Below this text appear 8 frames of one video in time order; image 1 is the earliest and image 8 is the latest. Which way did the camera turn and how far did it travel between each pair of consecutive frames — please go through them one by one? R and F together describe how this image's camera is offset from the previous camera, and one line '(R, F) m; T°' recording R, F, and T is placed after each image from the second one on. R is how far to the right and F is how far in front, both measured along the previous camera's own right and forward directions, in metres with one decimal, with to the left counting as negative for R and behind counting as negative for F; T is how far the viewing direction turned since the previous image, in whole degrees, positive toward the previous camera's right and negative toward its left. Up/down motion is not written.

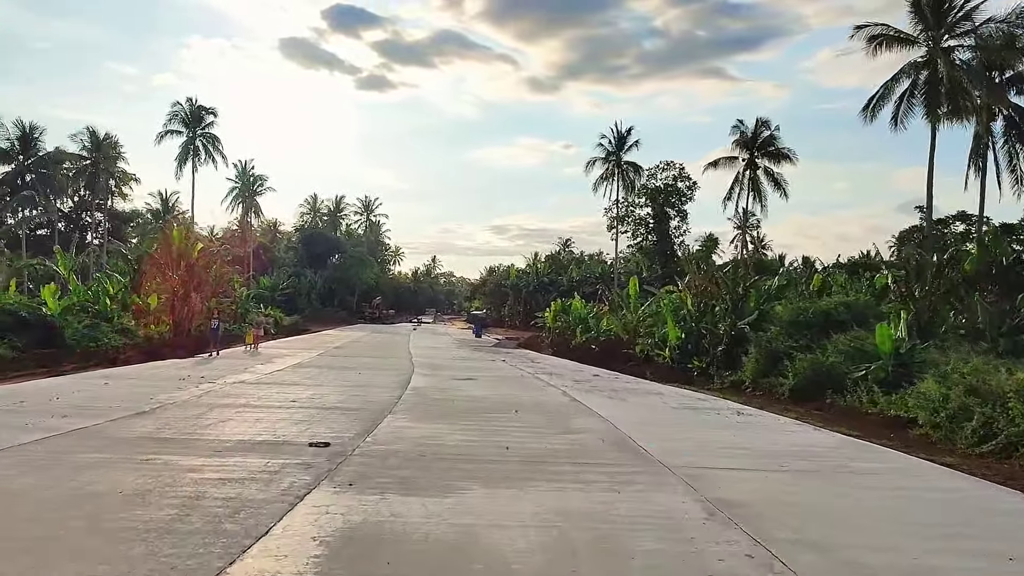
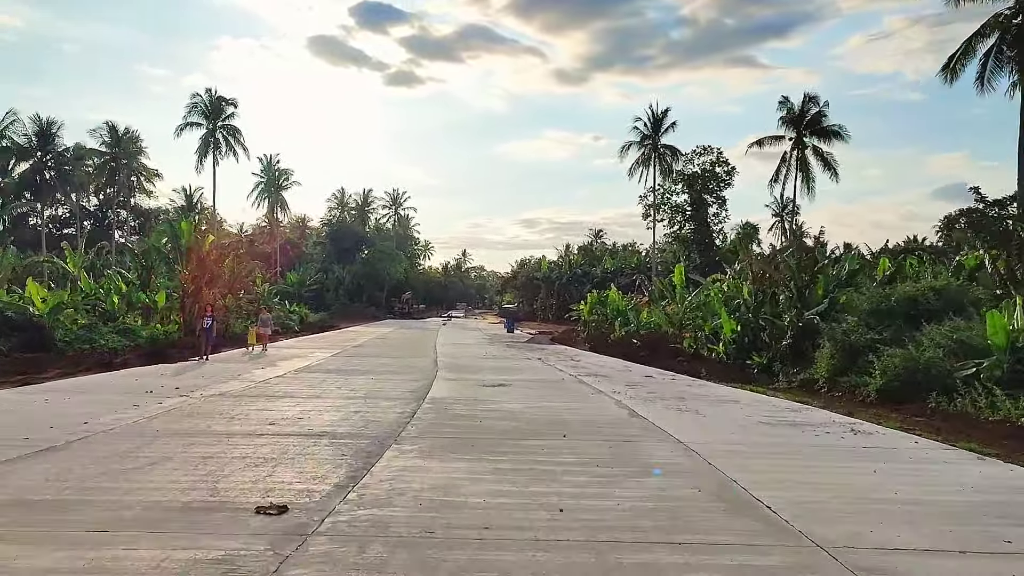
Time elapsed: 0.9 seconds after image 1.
(-0.1, +2.0) m; -2°
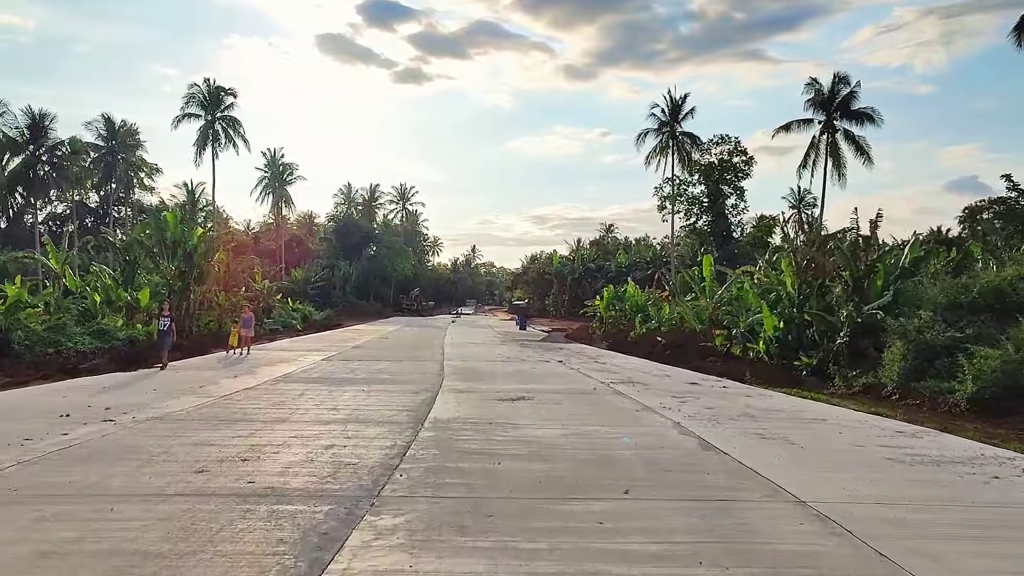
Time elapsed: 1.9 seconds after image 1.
(-0.1, +1.9) m; -1°
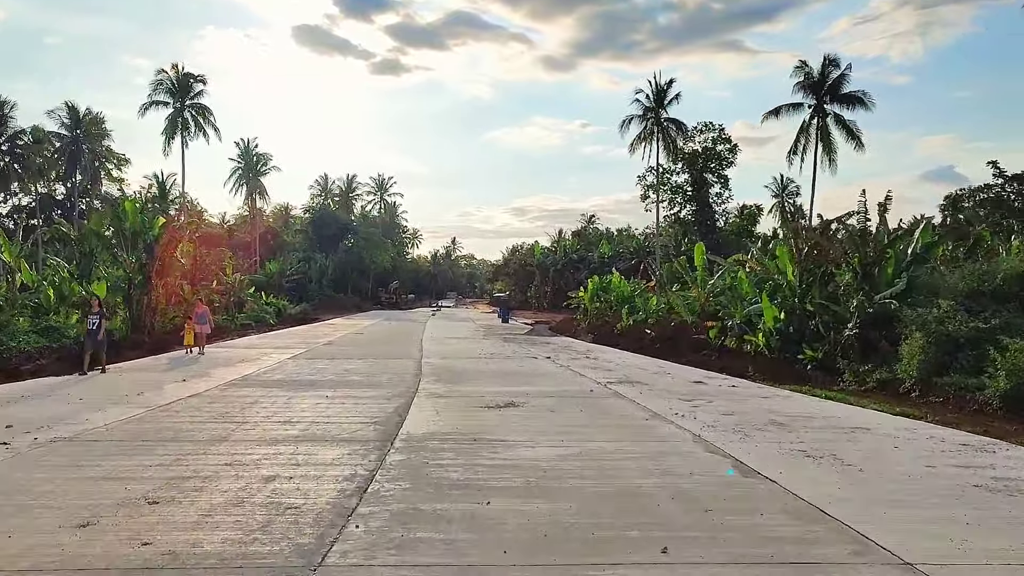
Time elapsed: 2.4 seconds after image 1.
(0.0, +1.1) m; +1°
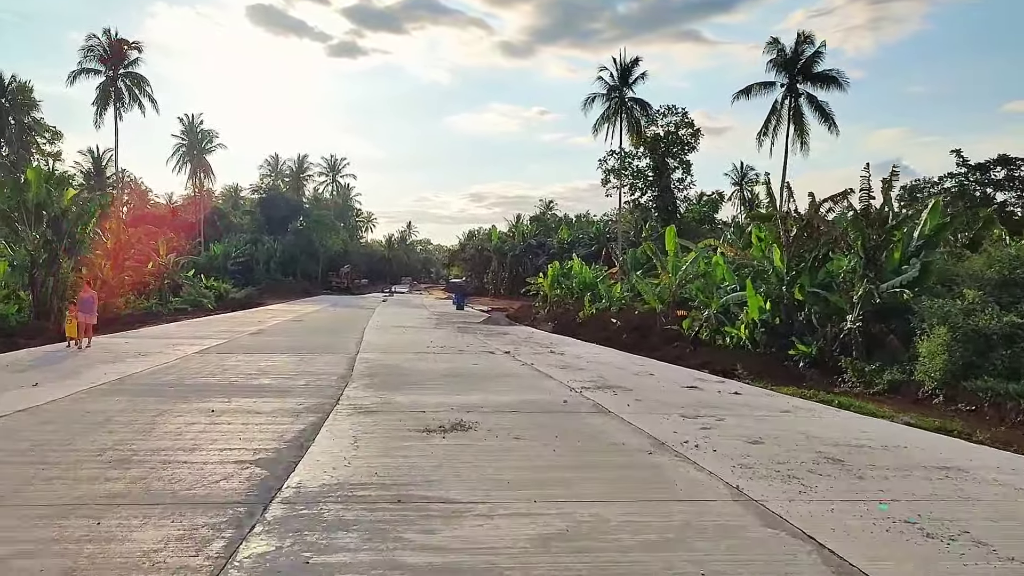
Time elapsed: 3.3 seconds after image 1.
(0.0, +1.9) m; +3°
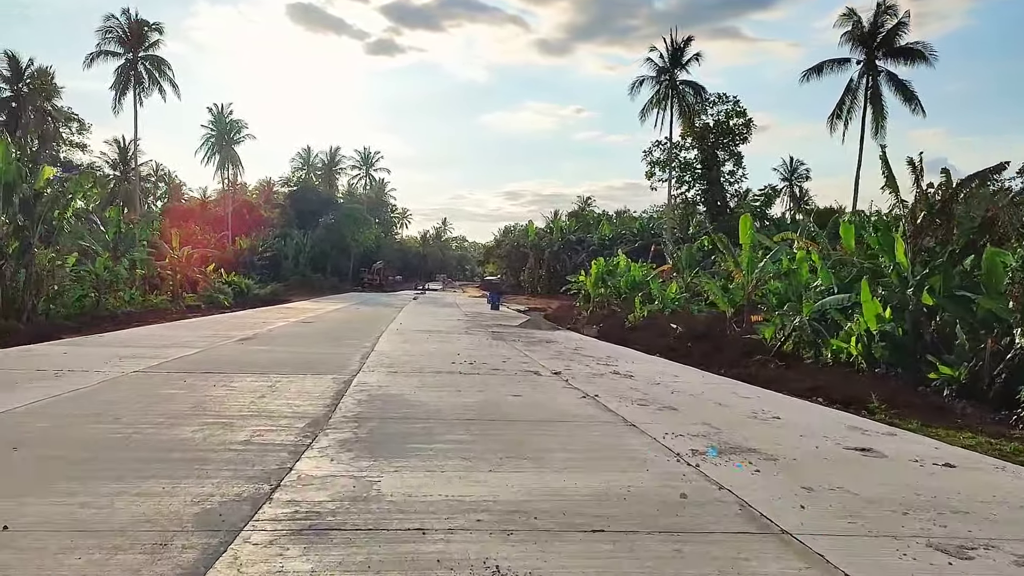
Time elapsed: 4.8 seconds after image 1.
(-0.2, +2.9) m; -2°
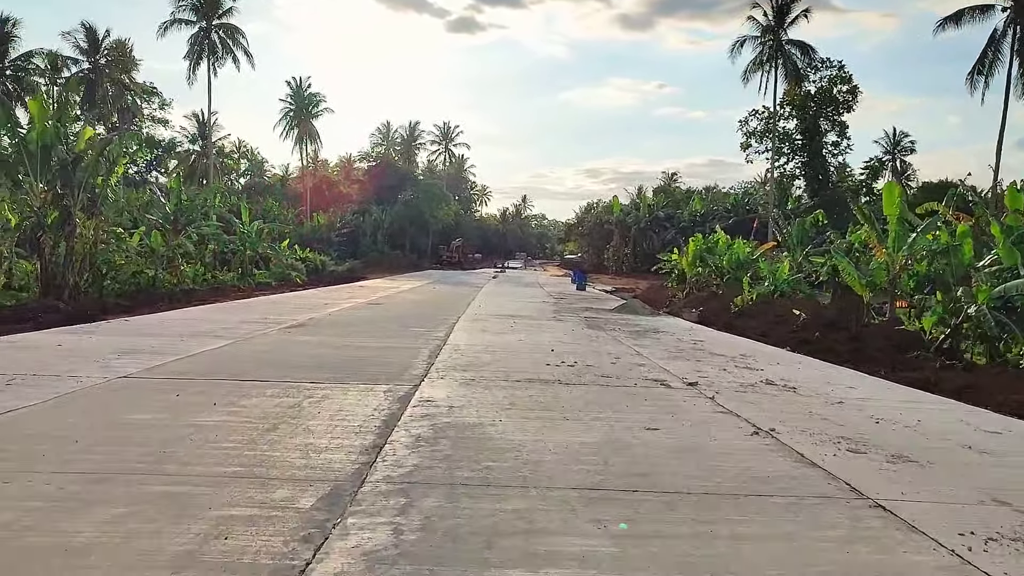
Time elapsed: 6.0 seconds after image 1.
(-0.3, +2.3) m; -5°
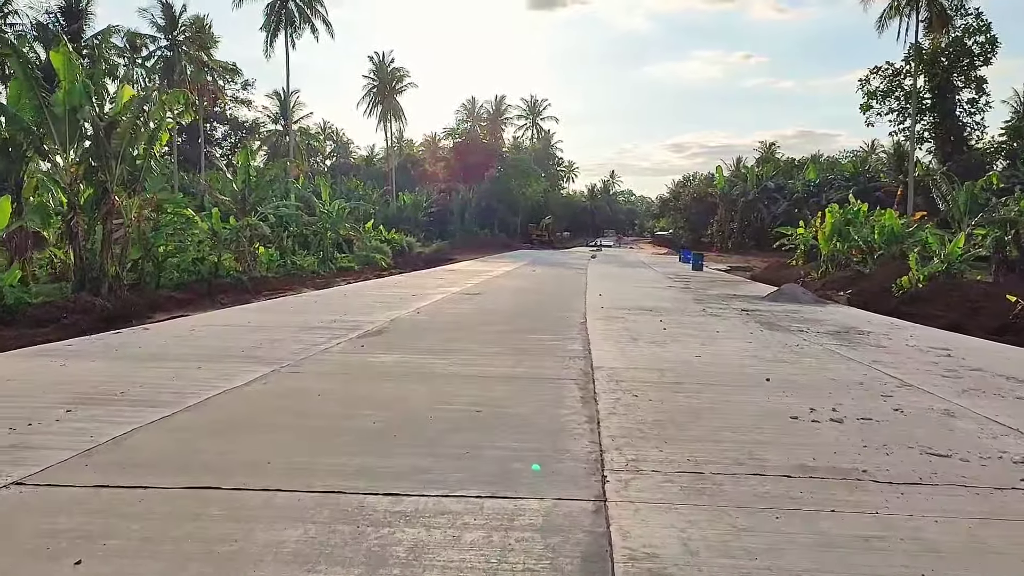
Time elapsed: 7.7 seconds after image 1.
(-0.6, +3.0) m; -6°
